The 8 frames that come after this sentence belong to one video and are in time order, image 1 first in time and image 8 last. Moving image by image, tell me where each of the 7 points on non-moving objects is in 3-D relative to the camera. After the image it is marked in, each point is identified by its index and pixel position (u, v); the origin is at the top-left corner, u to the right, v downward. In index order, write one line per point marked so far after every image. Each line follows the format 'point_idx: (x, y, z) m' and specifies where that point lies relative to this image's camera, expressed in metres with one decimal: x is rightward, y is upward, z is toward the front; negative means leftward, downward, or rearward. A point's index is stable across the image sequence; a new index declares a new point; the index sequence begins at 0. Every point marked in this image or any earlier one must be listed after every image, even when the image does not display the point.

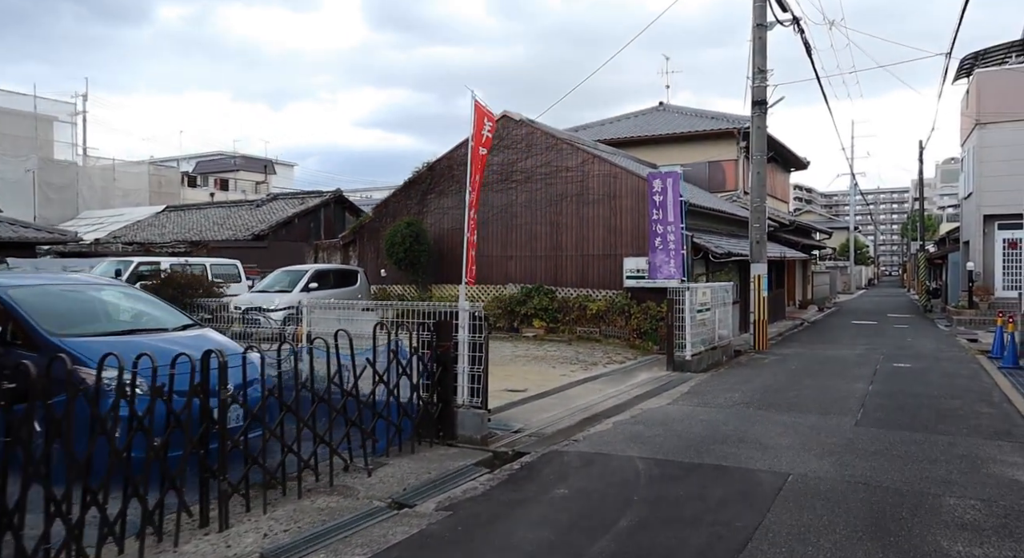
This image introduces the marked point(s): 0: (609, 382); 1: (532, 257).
0: (+1.4, -1.5, +11.3) m
1: (+0.5, +0.5, +17.7) m
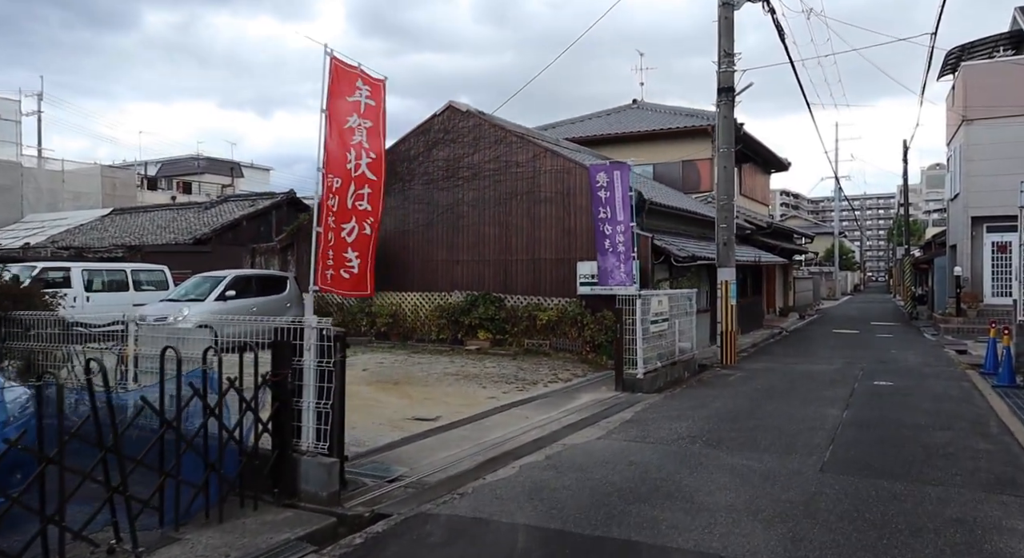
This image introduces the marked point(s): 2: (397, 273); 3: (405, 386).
0: (+0.4, -1.6, +9.7) m
1: (-0.7, +0.4, +16.1) m
2: (-2.6, +0.1, +17.1) m
3: (-1.5, -1.5, +10.8) m
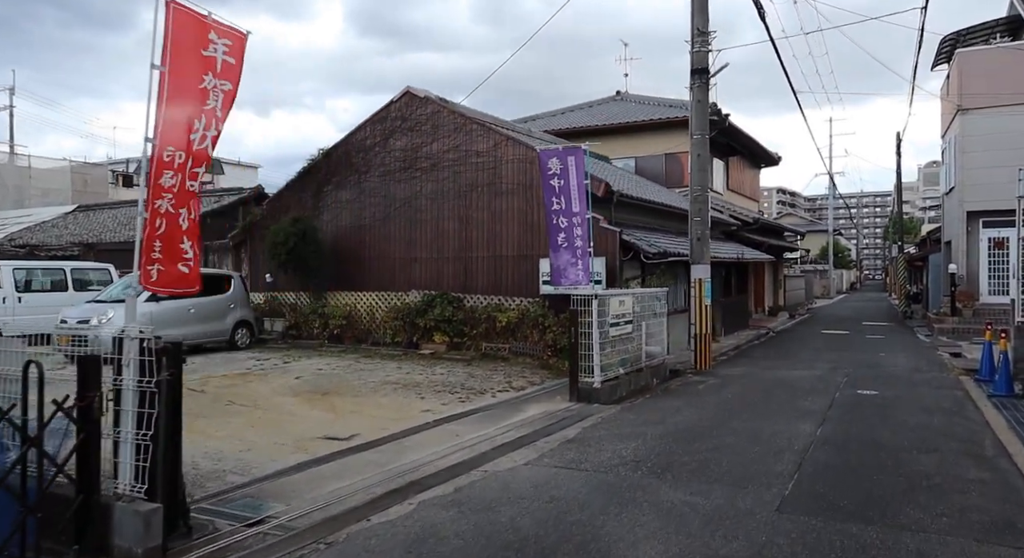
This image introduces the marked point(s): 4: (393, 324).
0: (-0.3, -1.6, +8.6) m
1: (-1.4, +0.4, +15.0) m
2: (-3.3, +0.2, +16.0) m
3: (-2.2, -1.5, +9.6) m
4: (-2.3, -0.9, +14.6) m
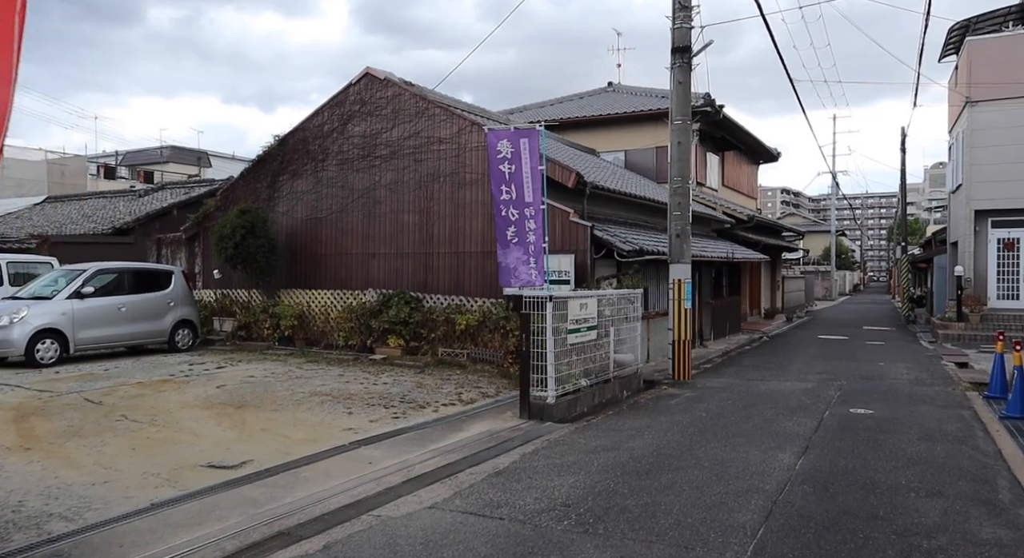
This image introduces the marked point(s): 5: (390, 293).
0: (-1.0, -1.6, +7.3) m
1: (-2.0, +0.4, +13.8) m
2: (-3.9, +0.2, +14.8) m
3: (-2.9, -1.4, +8.4) m
4: (-2.9, -0.8, +13.4) m
5: (-2.1, -0.2, +13.4) m
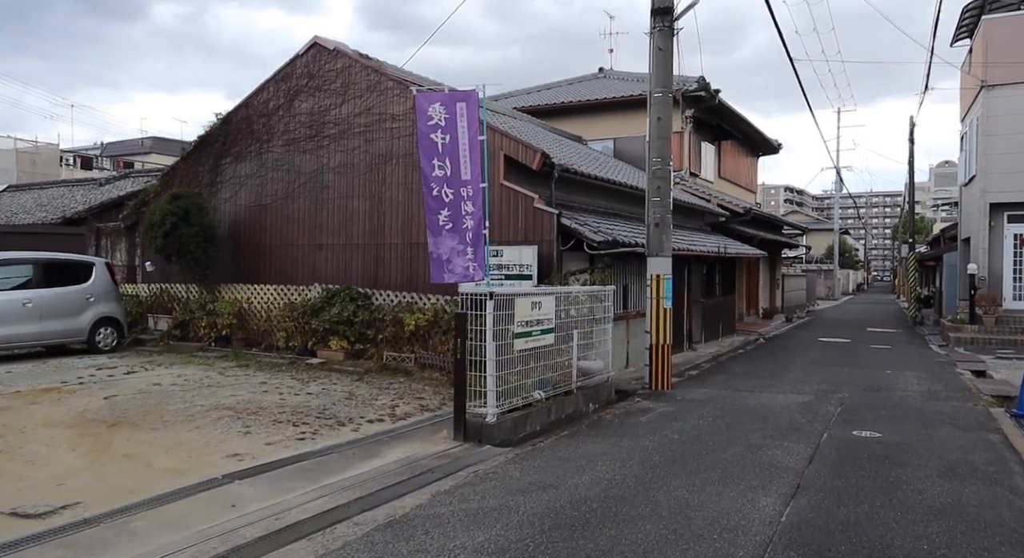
0: (-1.6, -1.5, +5.9) m
1: (-2.6, +0.5, +12.3) m
2: (-4.5, +0.3, +13.3) m
3: (-3.5, -1.3, +7.0) m
4: (-3.5, -0.7, +11.9) m
5: (-2.8, -0.1, +12.0) m
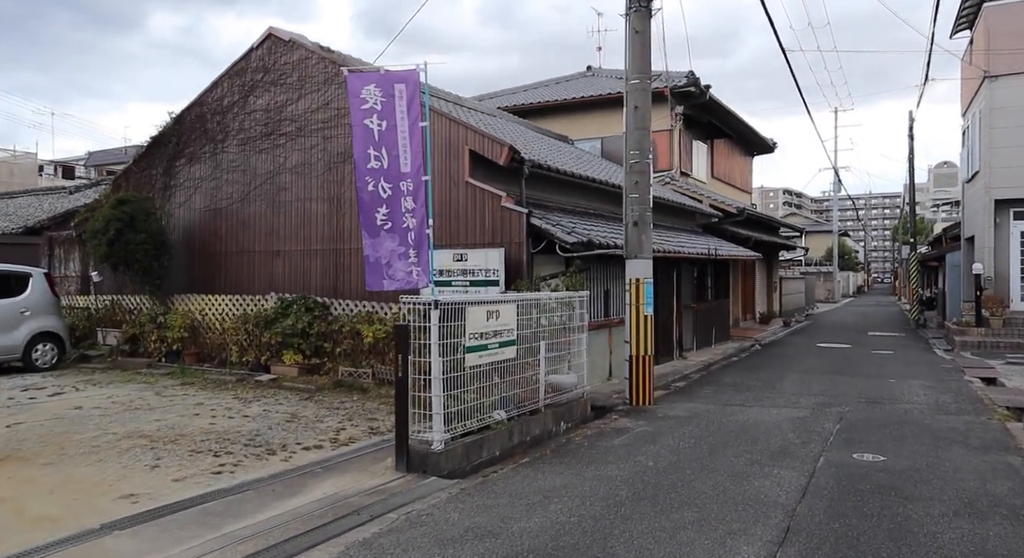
0: (-2.0, -1.6, +4.9) m
1: (-3.1, +0.4, +11.4) m
2: (-5.0, +0.2, +12.4) m
3: (-3.9, -1.4, +6.0) m
4: (-3.9, -0.9, +11.0) m
5: (-3.2, -0.3, +11.0) m
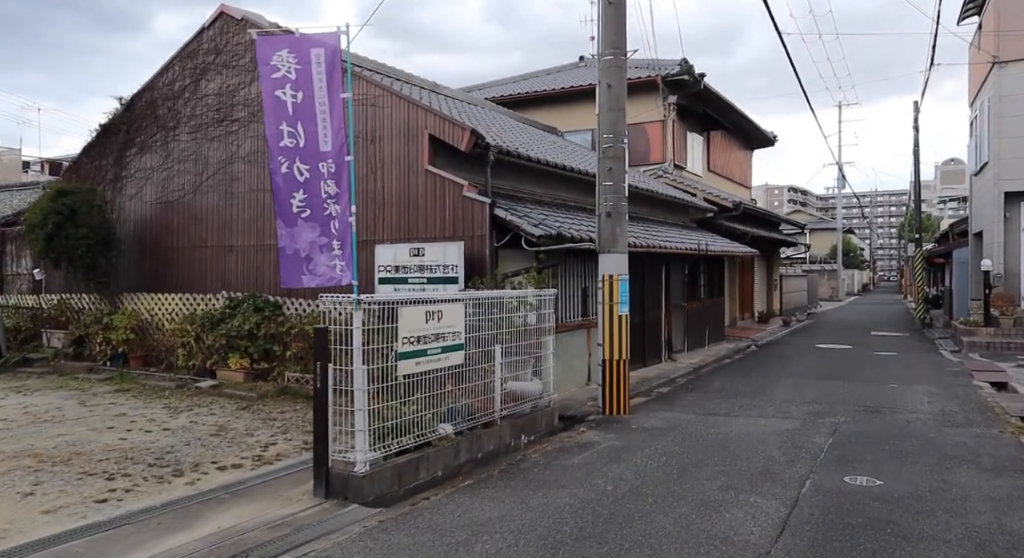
0: (-2.5, -1.5, +4.1) m
1: (-3.5, +0.4, +10.5) m
2: (-5.4, +0.2, +11.6) m
3: (-4.4, -1.4, +5.2) m
4: (-4.3, -0.8, +10.1) m
5: (-3.6, -0.2, +10.2) m
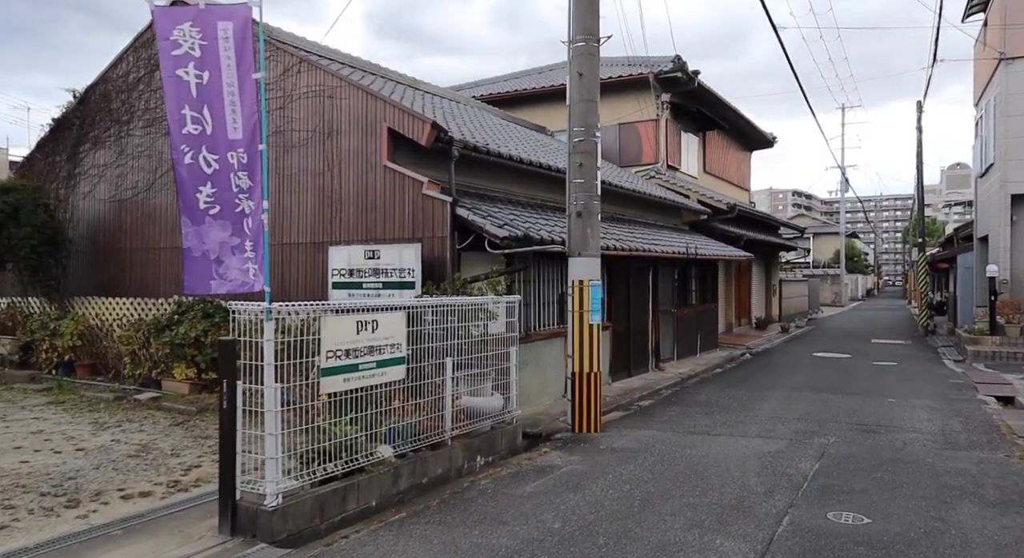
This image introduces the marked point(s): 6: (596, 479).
0: (-2.9, -1.6, +3.4) m
1: (-3.9, +0.4, +9.9) m
2: (-5.8, +0.2, +10.9) m
3: (-4.8, -1.4, +4.5) m
4: (-4.7, -0.9, +9.5) m
5: (-4.0, -0.3, +9.5) m
6: (+0.7, -1.6, +5.9) m
